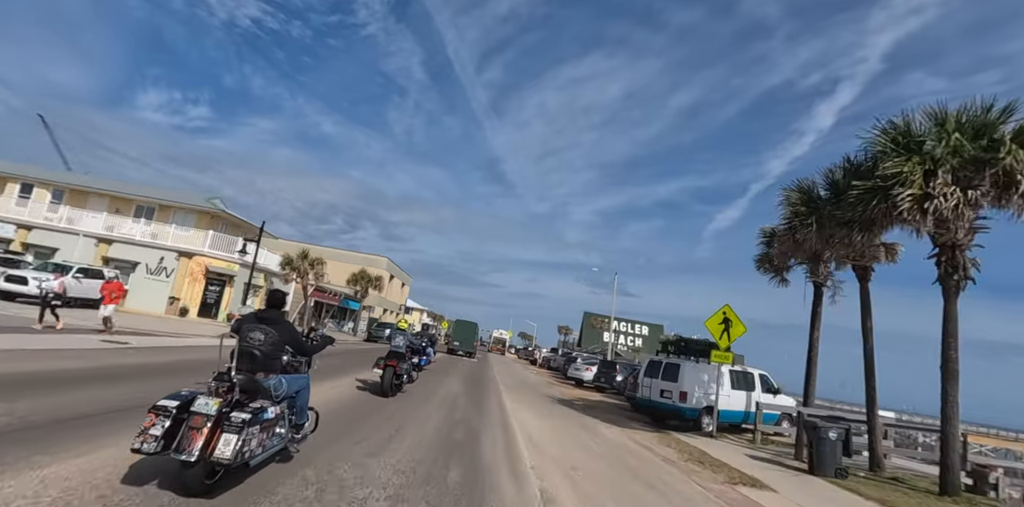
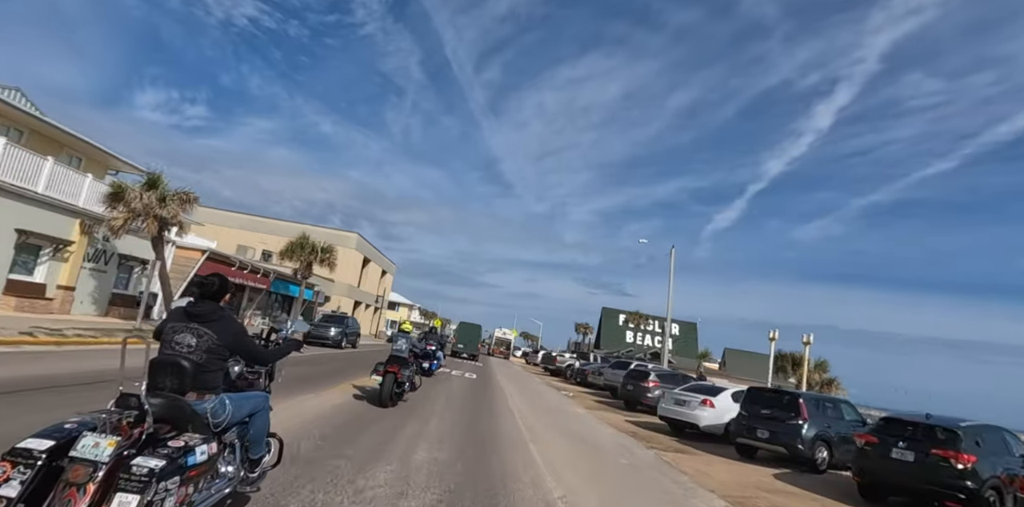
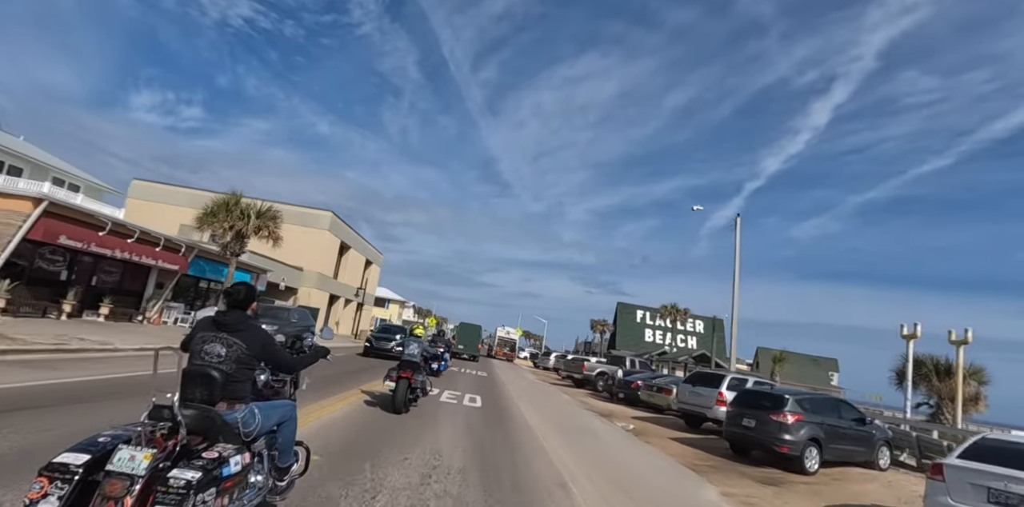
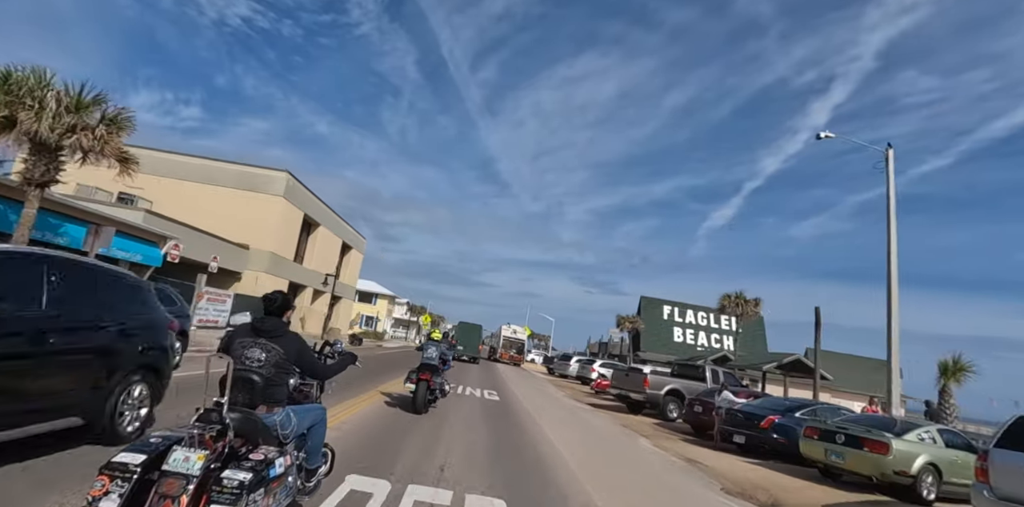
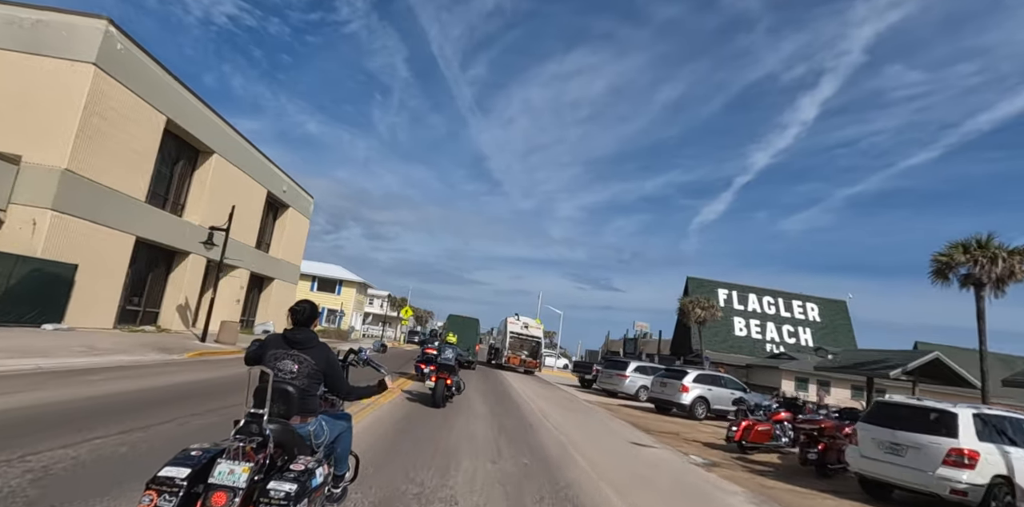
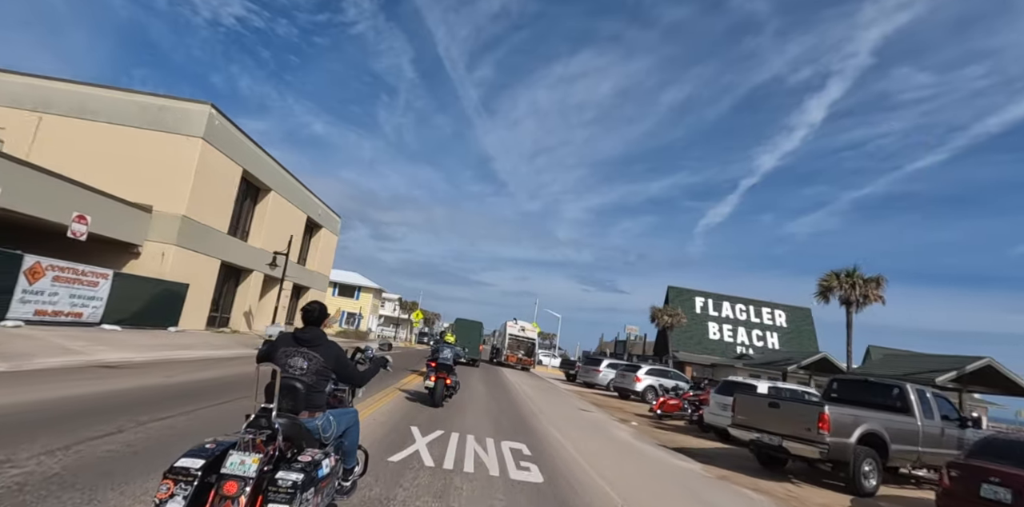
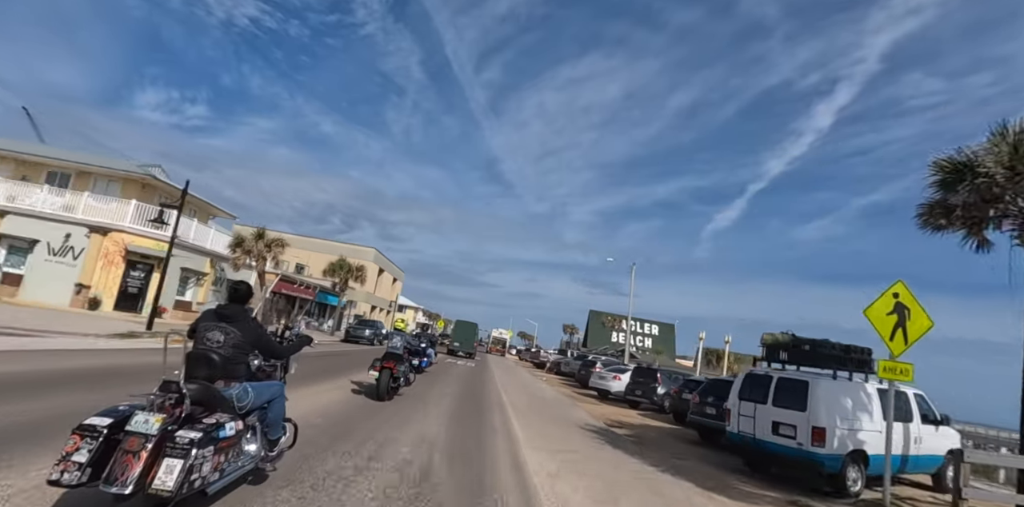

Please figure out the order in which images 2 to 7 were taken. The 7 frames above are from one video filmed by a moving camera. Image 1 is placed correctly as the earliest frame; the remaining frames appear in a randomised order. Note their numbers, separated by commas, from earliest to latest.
7, 2, 3, 4, 6, 5
